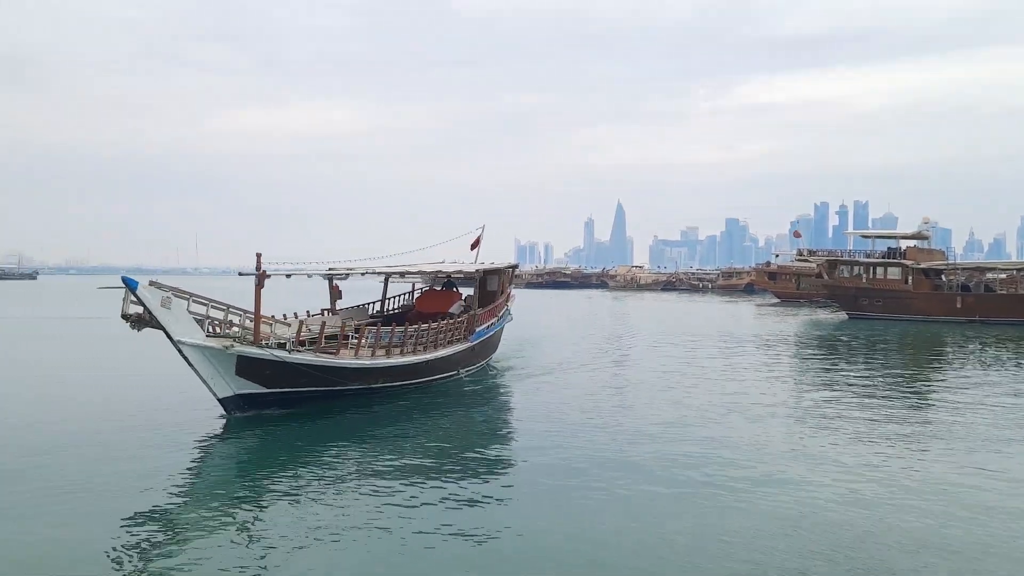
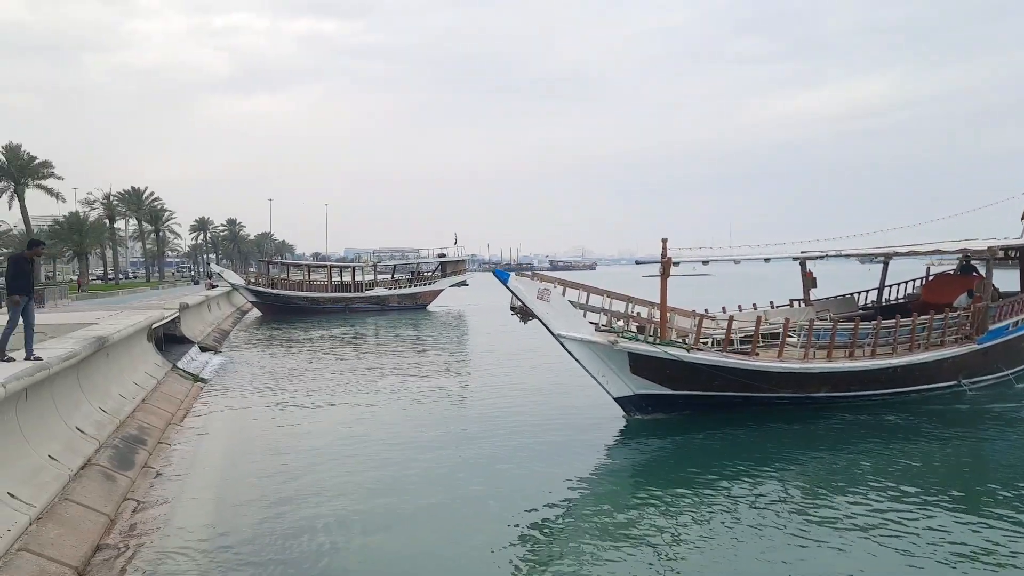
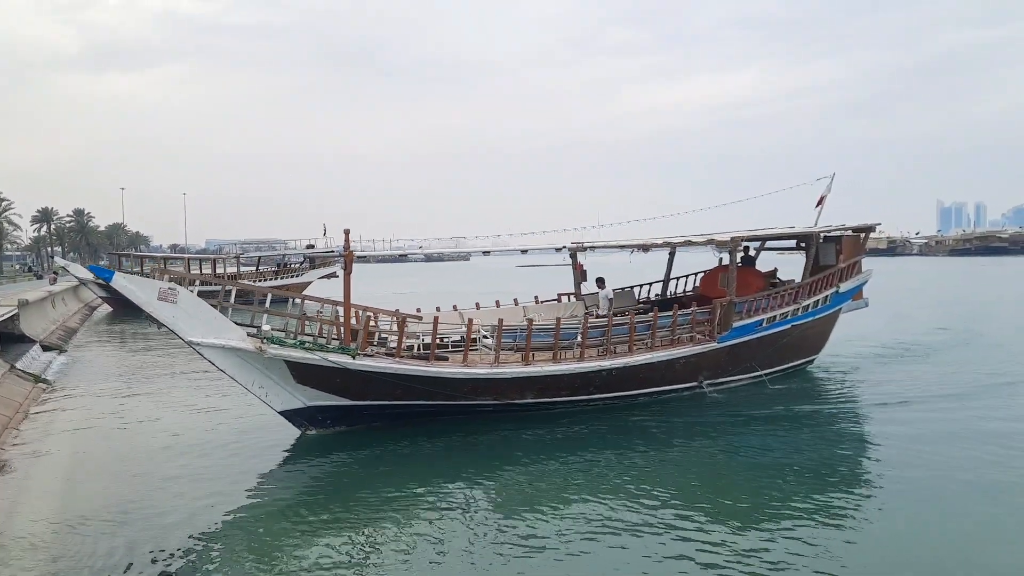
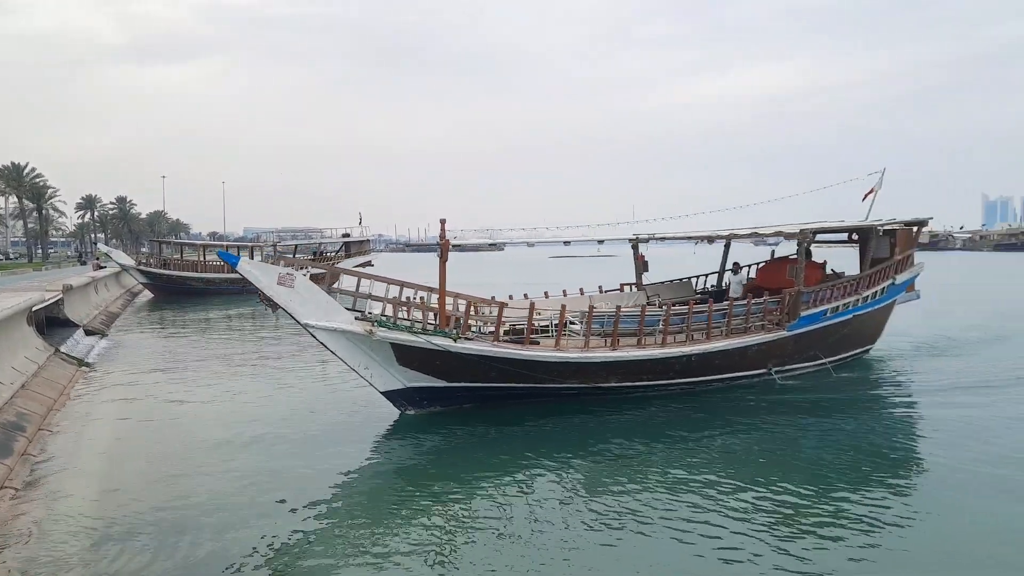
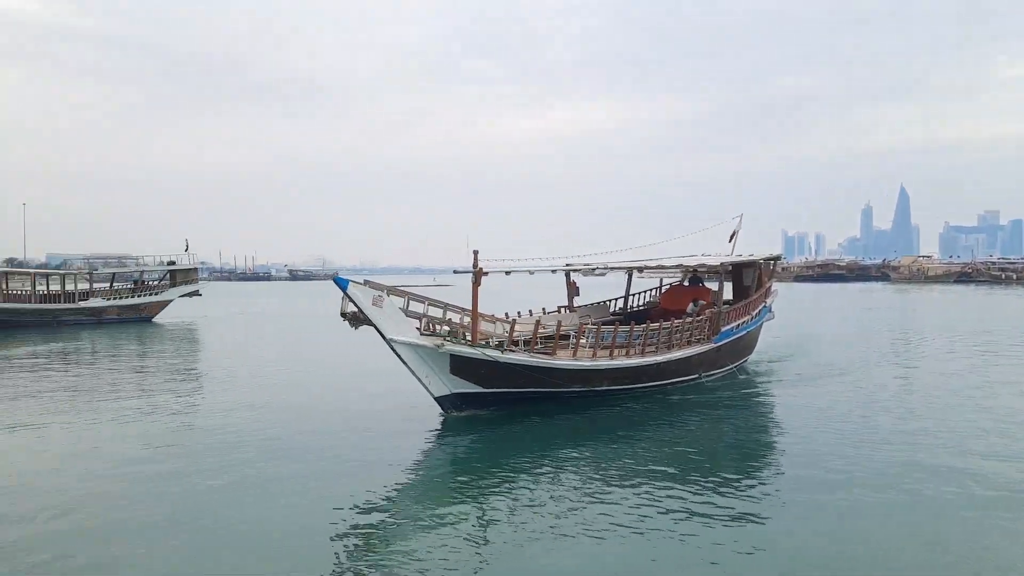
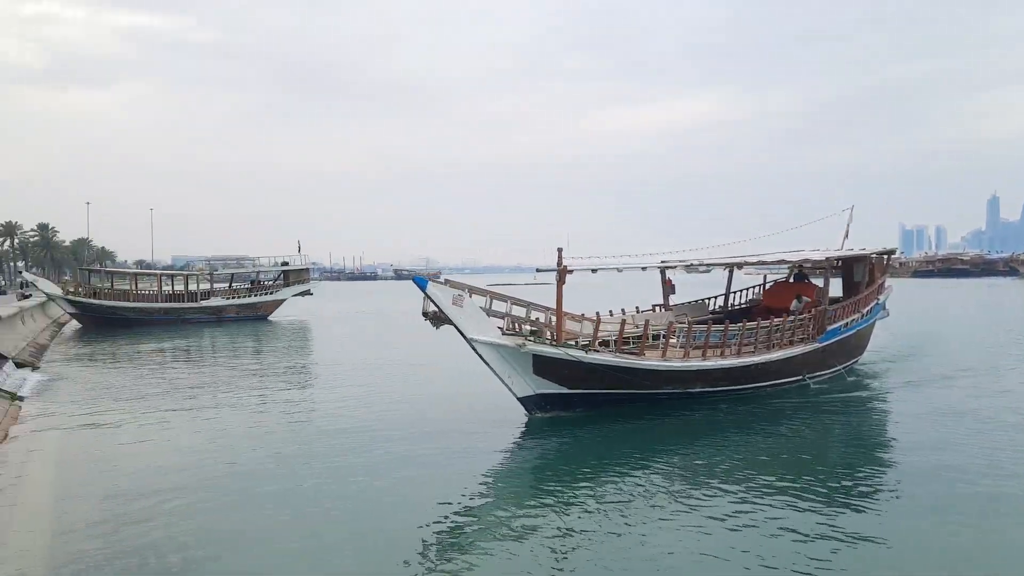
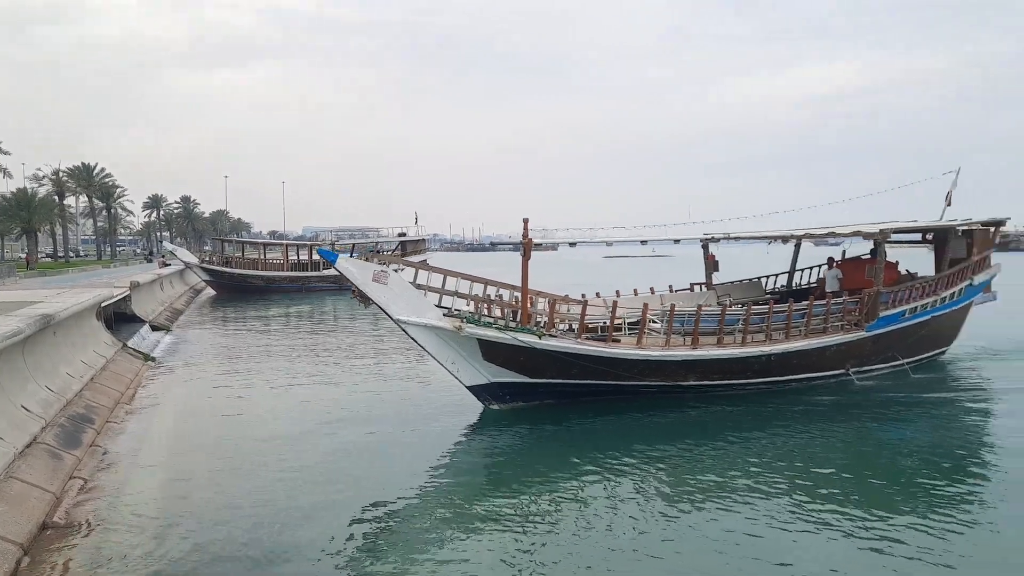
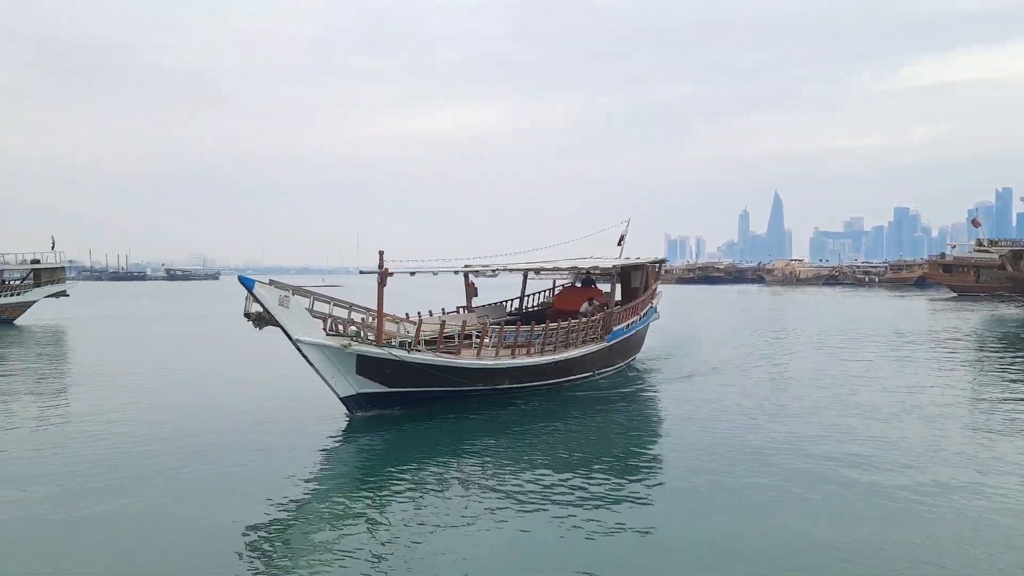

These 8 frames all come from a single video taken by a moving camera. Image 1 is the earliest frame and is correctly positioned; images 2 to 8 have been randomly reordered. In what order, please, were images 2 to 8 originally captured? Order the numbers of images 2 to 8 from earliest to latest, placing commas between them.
8, 5, 6, 2, 7, 4, 3
